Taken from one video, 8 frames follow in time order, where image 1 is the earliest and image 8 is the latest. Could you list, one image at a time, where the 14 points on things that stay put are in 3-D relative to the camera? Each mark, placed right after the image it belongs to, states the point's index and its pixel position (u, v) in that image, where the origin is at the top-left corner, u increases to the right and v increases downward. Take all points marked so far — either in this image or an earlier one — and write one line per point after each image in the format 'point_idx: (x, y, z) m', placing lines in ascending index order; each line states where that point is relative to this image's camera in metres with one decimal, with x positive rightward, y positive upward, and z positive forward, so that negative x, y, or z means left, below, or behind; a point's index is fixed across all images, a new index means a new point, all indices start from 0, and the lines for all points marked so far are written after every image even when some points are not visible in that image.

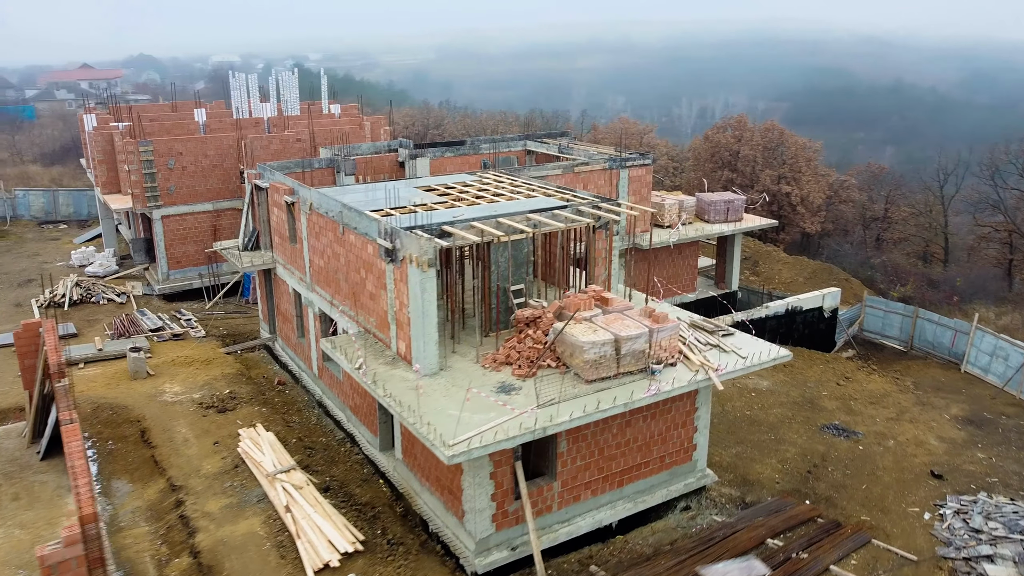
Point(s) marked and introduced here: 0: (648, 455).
0: (+1.9, -2.3, +11.0) m
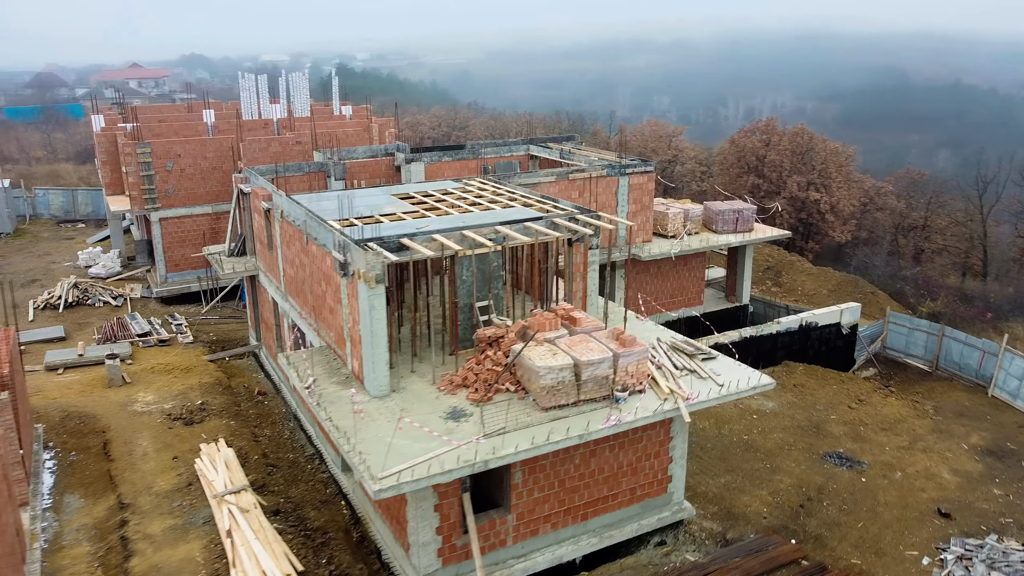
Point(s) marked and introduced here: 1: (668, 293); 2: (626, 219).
0: (+1.3, -2.5, +10.3) m
1: (+3.3, -0.2, +17.6) m
2: (+2.3, +1.4, +16.5) m
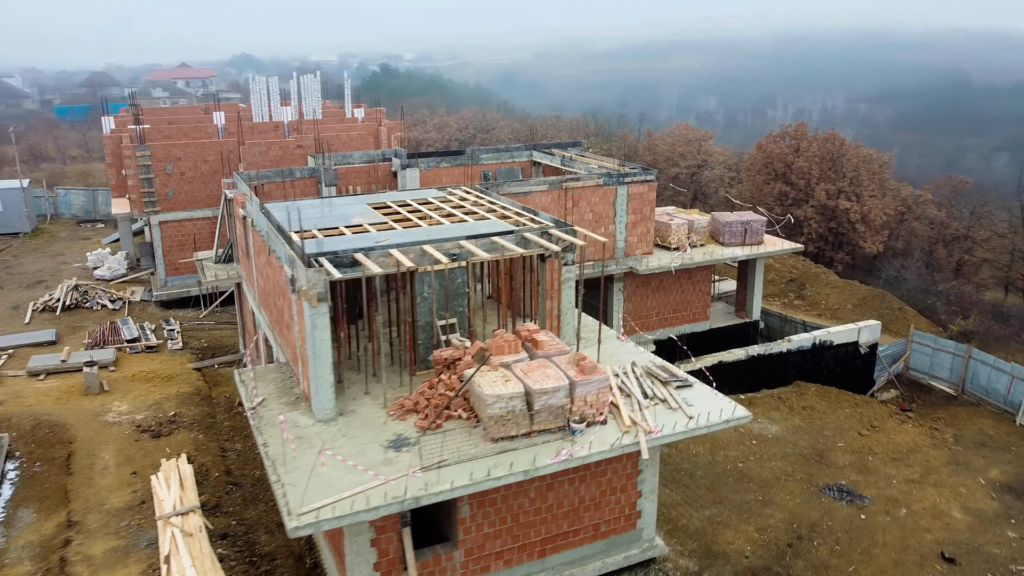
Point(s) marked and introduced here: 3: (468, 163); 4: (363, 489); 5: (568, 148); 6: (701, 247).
0: (+0.8, -2.8, +9.6) m
1: (+3.2, -0.5, +16.8) m
2: (+2.2, +1.1, +15.8) m
3: (-1.0, +2.7, +17.7) m
4: (-1.4, -1.9, +7.7) m
5: (+1.3, +3.3, +18.9) m
6: (+3.9, +0.9, +16.7) m
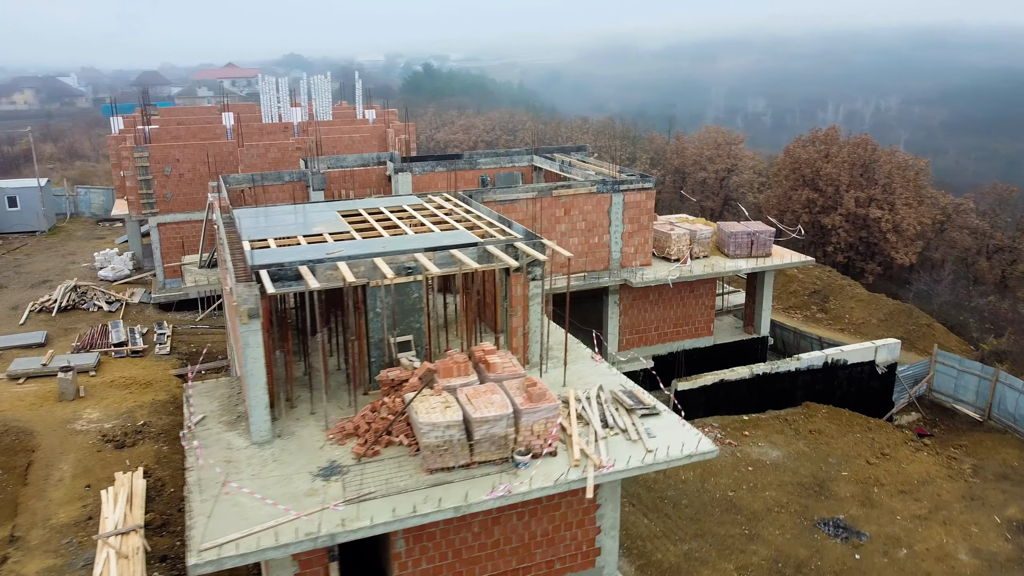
0: (+0.2, -3.0, +8.9) m
1: (+3.1, -0.7, +16.0) m
2: (+2.0, +0.9, +15.0) m
3: (-1.0, +2.6, +17.1) m
4: (-2.1, -2.1, +7.2) m
5: (+1.3, +3.0, +18.2) m
6: (+3.8, +0.6, +15.9) m
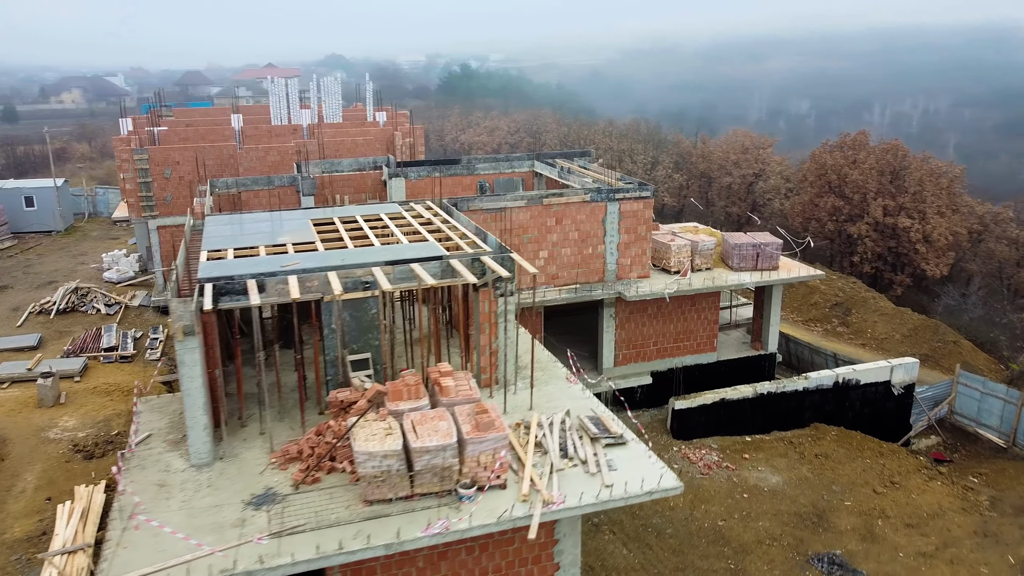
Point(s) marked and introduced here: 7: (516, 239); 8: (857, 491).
0: (-0.4, -3.2, +8.4) m
1: (+2.9, -1.0, +15.3) m
2: (+1.9, +0.7, +14.4) m
3: (-1.1, +2.4, +16.6) m
4: (-2.7, -2.3, +6.7) m
5: (+1.4, +2.8, +17.5) m
6: (+3.7, +0.3, +15.1) m
7: (+0.1, +0.8, +13.7) m
8: (+5.7, -3.4, +13.4) m
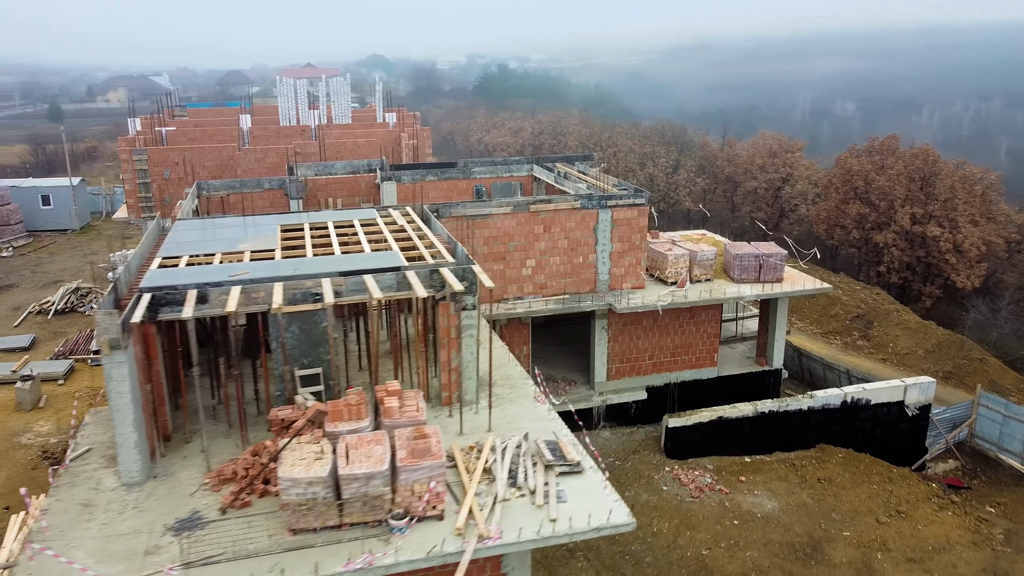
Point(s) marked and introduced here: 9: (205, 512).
0: (-0.9, -3.4, +7.9) m
1: (+2.8, -1.2, +14.6) m
2: (+1.7, +0.5, +13.8) m
3: (-1.1, +2.2, +16.1) m
4: (-3.3, -2.4, +6.3) m
5: (+1.3, +2.6, +16.9) m
6: (+3.5, +0.1, +14.4) m
7: (-0.2, +0.7, +13.1) m
8: (+5.4, -3.6, +12.6) m
9: (-2.9, -2.1, +7.5) m
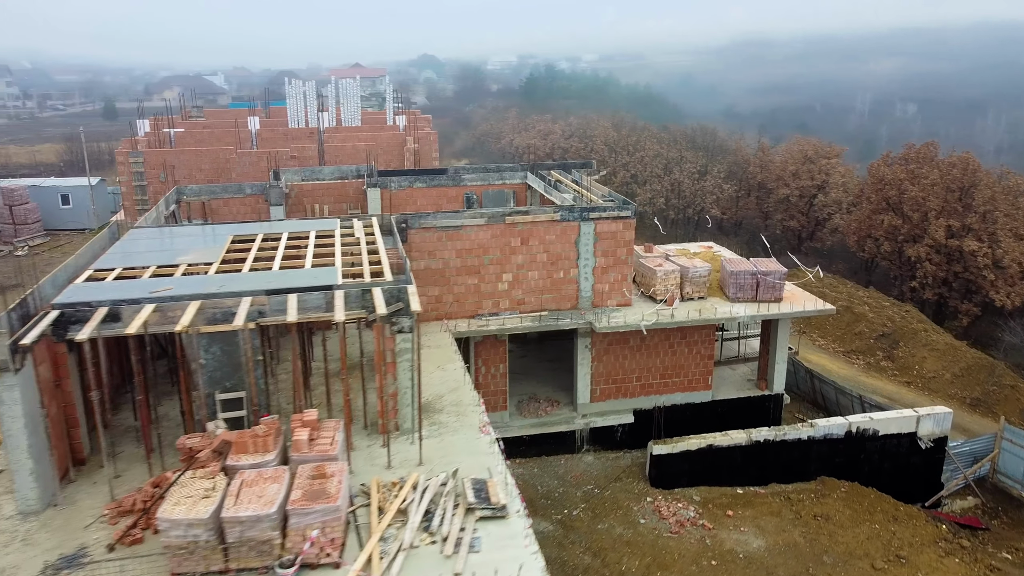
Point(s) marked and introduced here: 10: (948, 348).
0: (-1.7, -3.6, +7.2) m
1: (+2.4, -1.5, +13.7) m
2: (+1.3, +0.2, +13.0) m
3: (-1.3, +2.0, +15.5) m
4: (-4.2, -2.5, +5.9) m
5: (+1.2, +2.4, +16.2) m
6: (+3.2, -0.2, +13.5) m
7: (-0.6, +0.4, +12.5) m
8: (+4.9, -4.0, +11.6) m
9: (-3.7, -2.3, +7.0) m
10: (+10.5, -1.4, +19.2) m
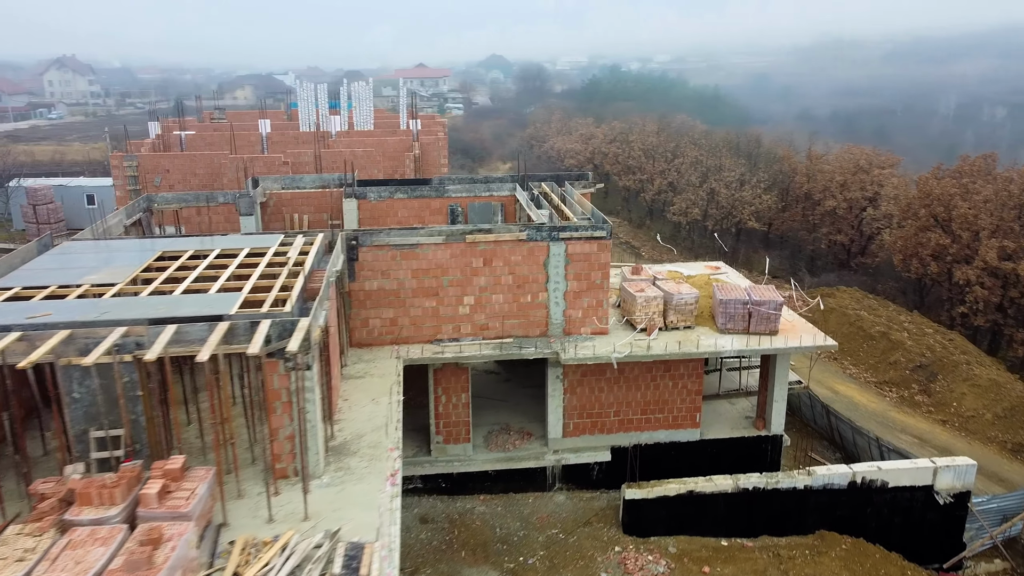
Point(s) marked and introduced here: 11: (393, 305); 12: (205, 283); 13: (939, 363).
0: (-2.8, -3.9, +6.4) m
1: (+1.9, -1.9, +12.5) m
2: (+0.8, -0.2, +11.9) m
3: (-1.6, +1.7, +14.6) m
4: (-5.4, -2.8, +5.3) m
5: (+1.0, +2.0, +15.1) m
6: (+2.7, -0.6, +12.3) m
7: (-1.1, +0.1, +11.6) m
8: (+4.1, -4.5, +10.2) m
9: (-4.7, -2.5, +6.3) m
10: (+10.4, -2.1, +17.3) m
11: (-1.7, -0.2, +11.6) m
12: (-3.5, +0.1, +9.0) m
13: (+9.7, -1.7, +18.3) m
